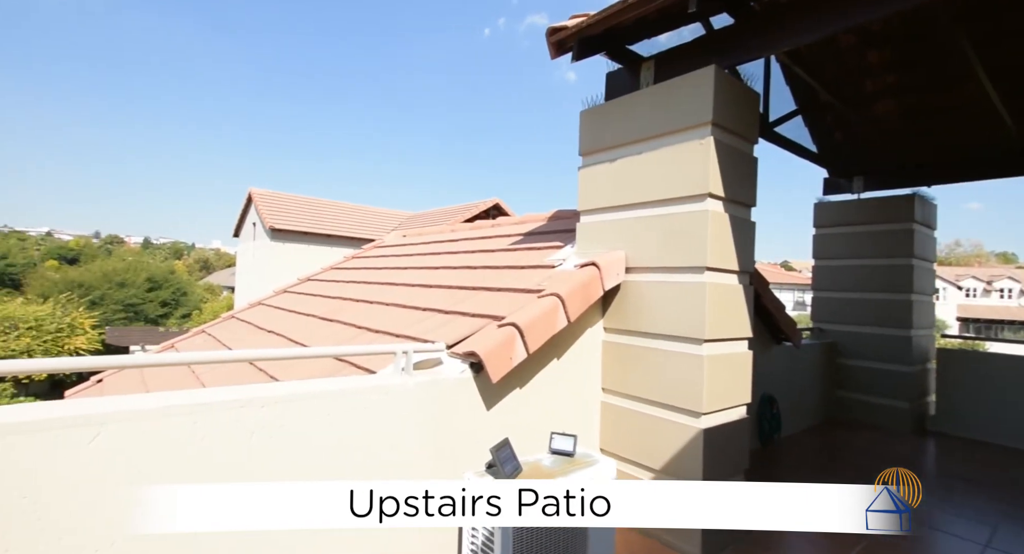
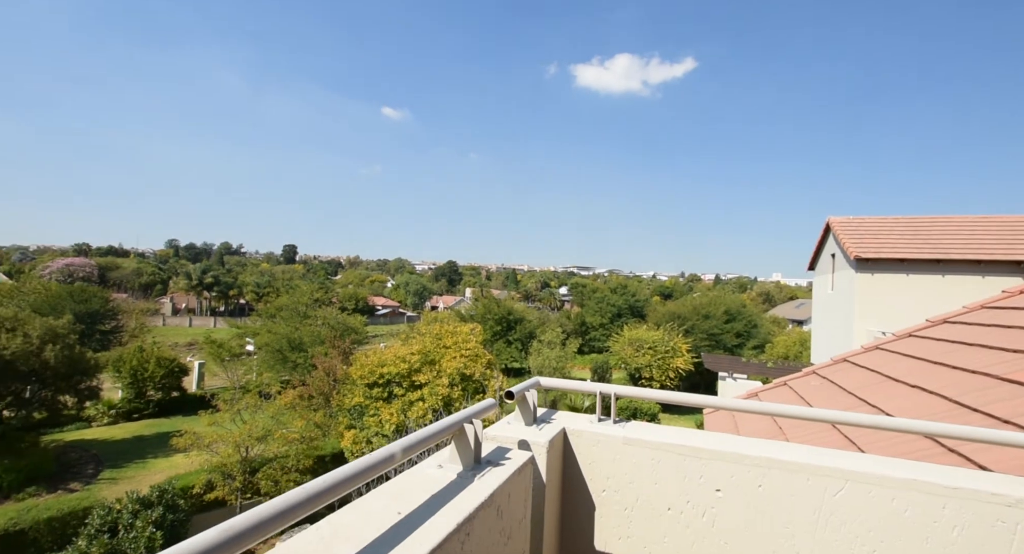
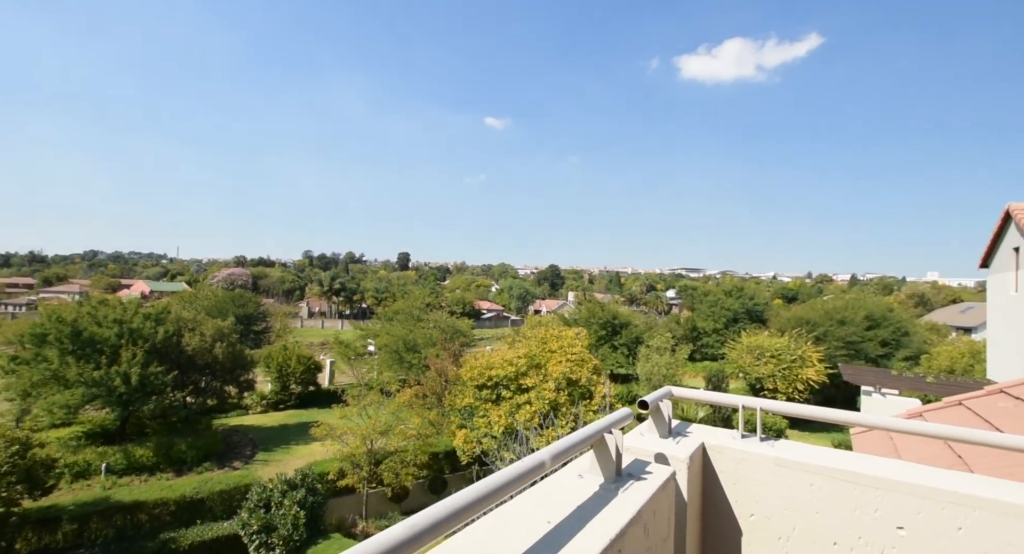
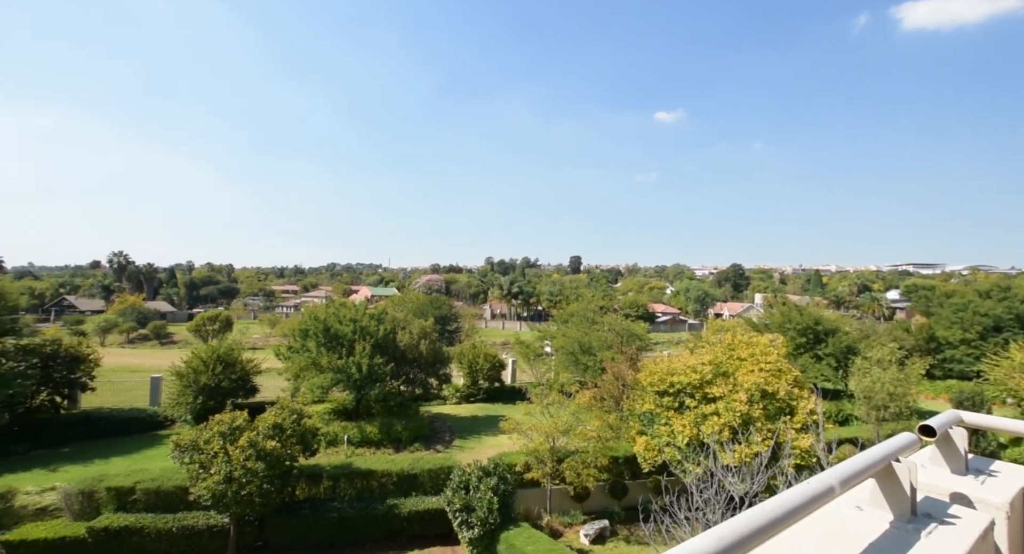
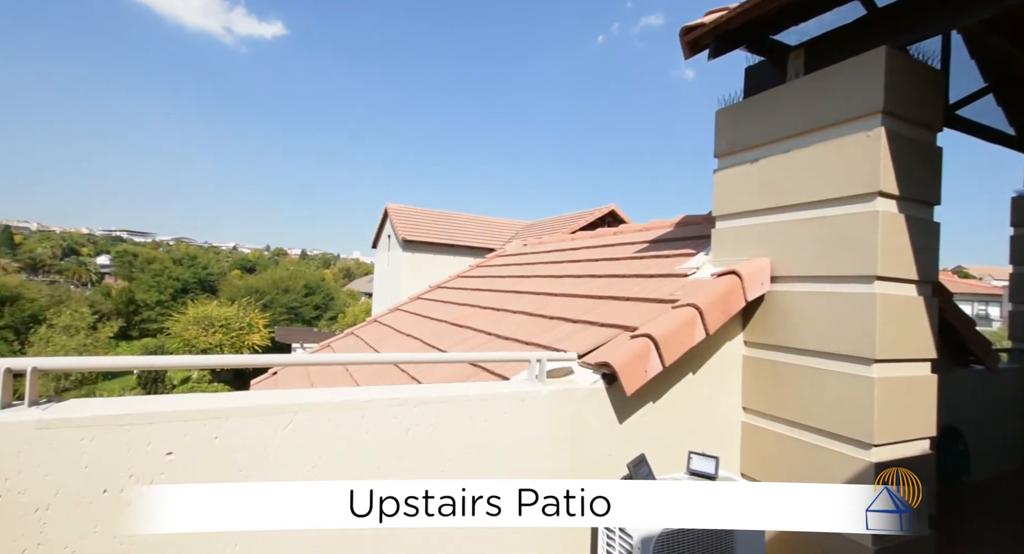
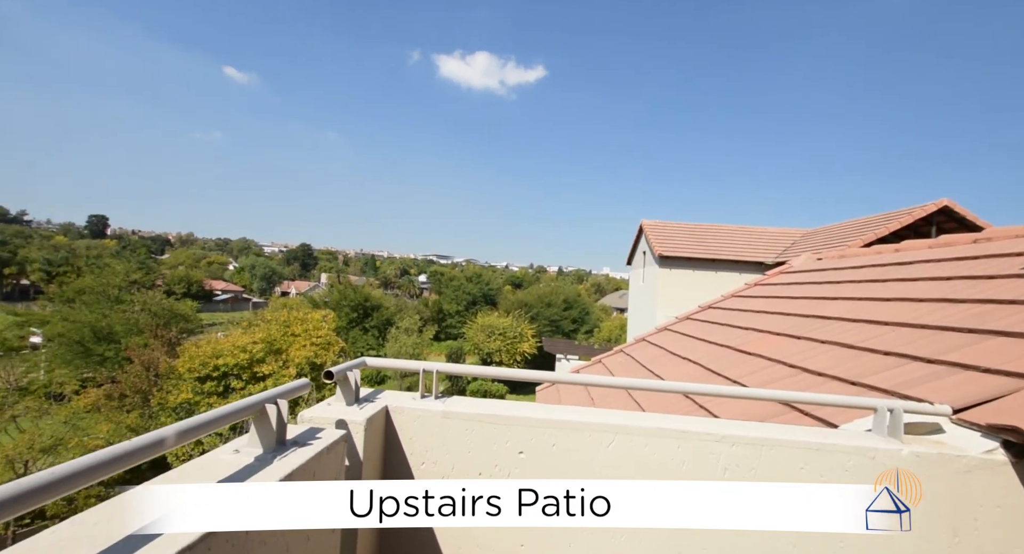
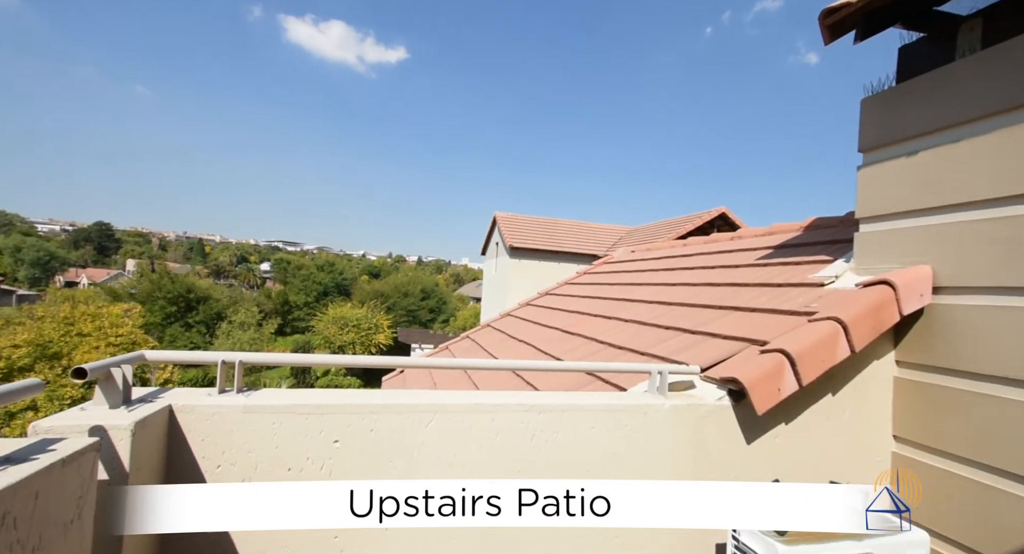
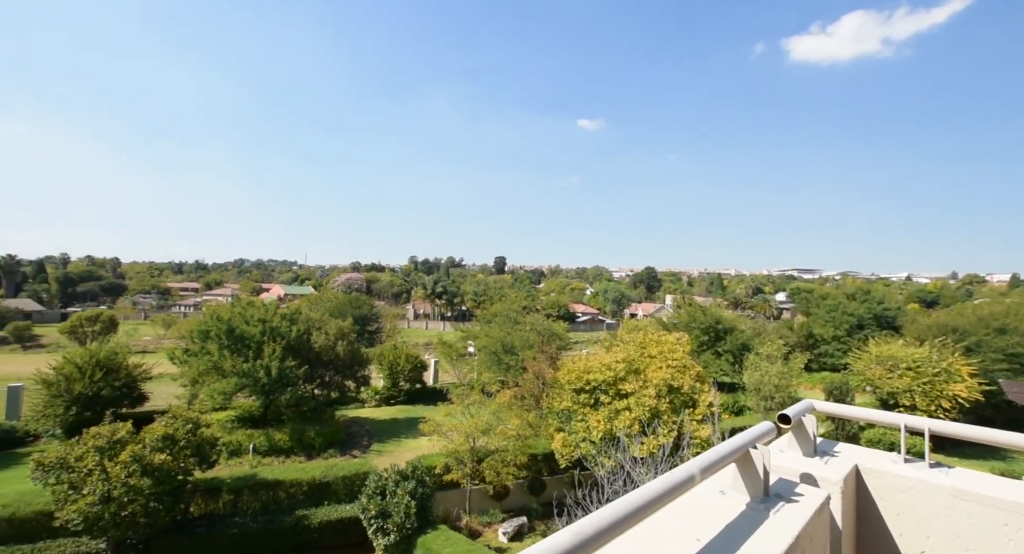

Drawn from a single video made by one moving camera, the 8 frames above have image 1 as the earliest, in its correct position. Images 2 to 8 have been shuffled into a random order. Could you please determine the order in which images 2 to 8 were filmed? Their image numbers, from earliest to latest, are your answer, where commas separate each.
5, 7, 6, 2, 3, 8, 4
